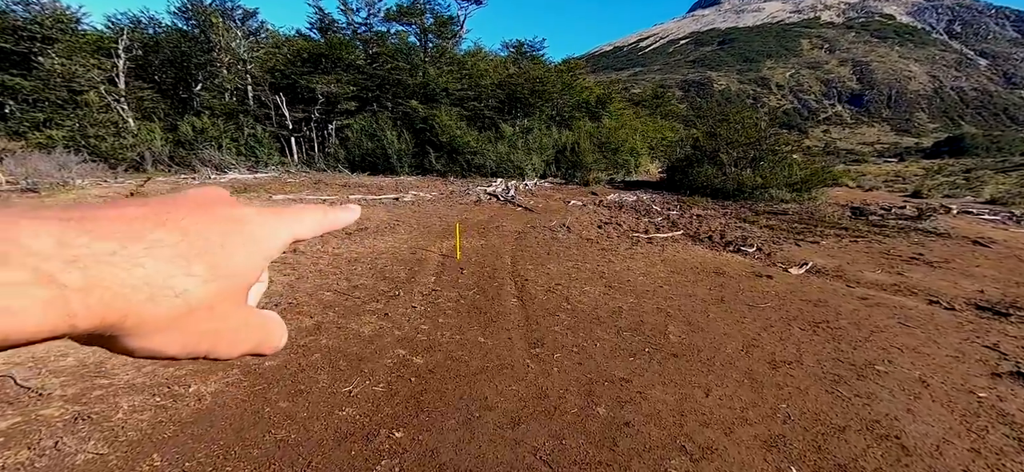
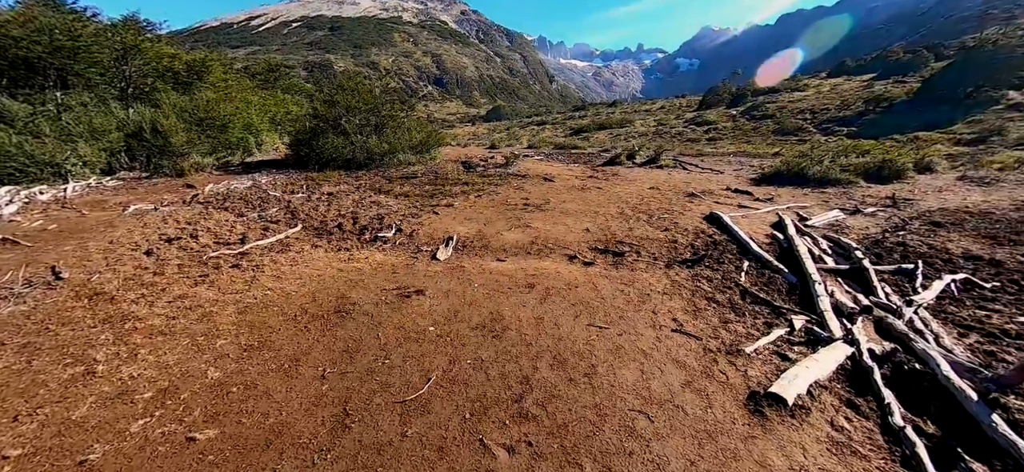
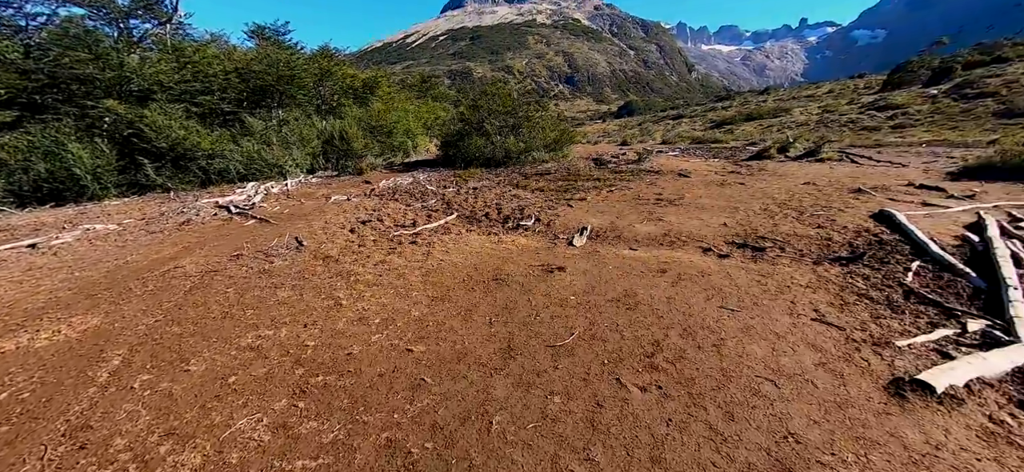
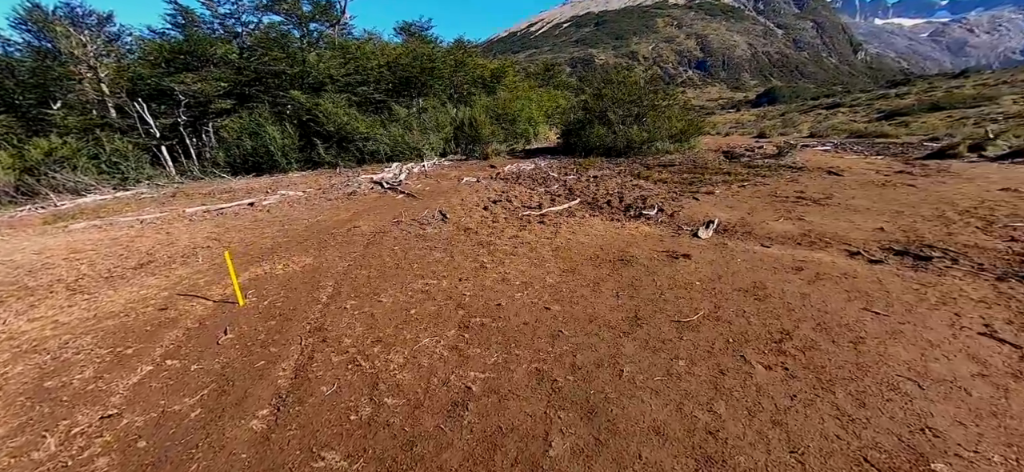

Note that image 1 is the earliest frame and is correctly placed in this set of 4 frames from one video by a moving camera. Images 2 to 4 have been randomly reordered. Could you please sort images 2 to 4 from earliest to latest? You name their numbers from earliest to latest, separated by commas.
4, 3, 2
